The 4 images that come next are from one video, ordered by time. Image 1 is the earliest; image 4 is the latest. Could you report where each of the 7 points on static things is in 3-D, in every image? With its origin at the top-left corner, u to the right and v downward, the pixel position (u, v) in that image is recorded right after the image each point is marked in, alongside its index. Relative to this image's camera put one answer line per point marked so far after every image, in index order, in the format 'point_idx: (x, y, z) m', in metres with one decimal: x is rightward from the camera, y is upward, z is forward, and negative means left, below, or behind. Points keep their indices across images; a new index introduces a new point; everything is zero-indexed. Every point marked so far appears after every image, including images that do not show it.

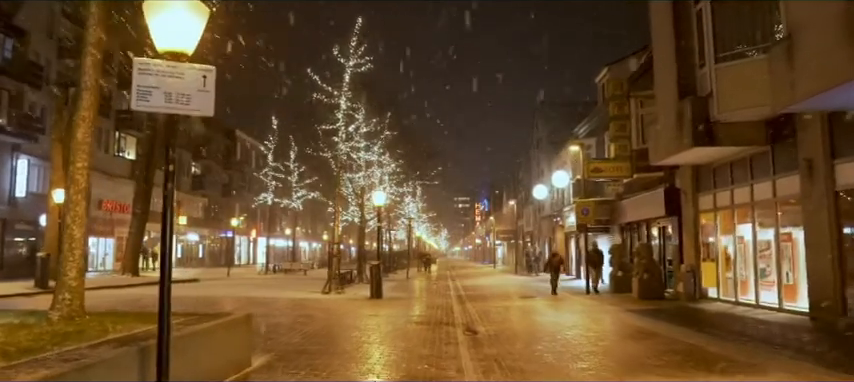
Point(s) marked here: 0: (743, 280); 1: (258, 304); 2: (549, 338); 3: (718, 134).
0: (+7.6, -2.1, +17.9) m
1: (-4.5, -3.0, +19.8) m
2: (+2.1, -2.6, +12.9) m
3: (+6.2, +1.2, +15.8) m
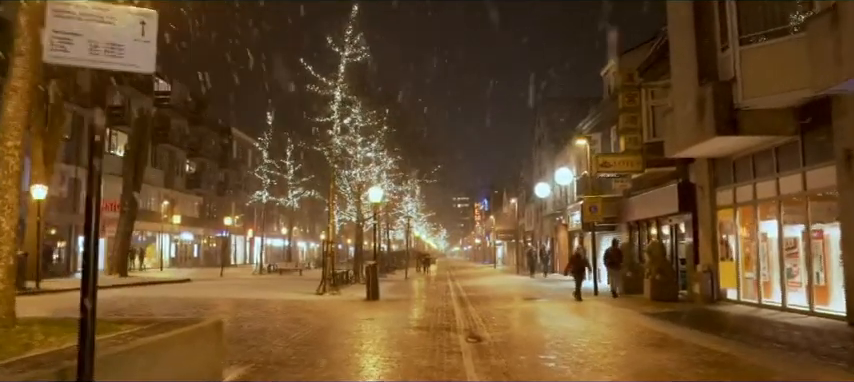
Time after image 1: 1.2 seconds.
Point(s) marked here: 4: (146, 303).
0: (+7.6, -2.0, +16.7) m
1: (-4.5, -2.9, +18.5) m
2: (+2.1, -2.4, +11.6) m
3: (+6.2, +1.3, +14.5) m
4: (-7.1, -2.8, +18.8) m
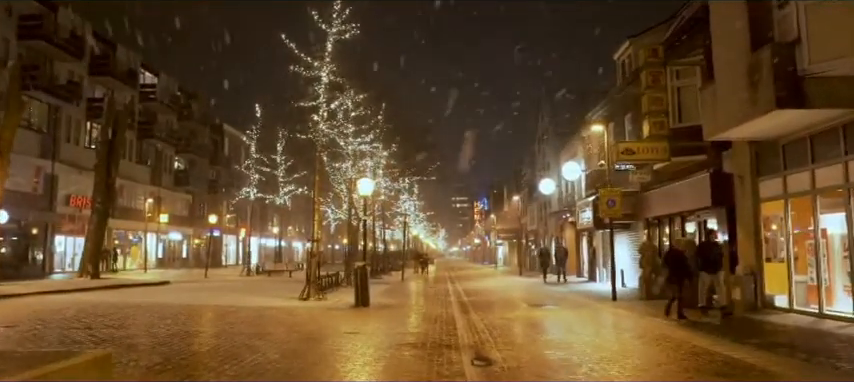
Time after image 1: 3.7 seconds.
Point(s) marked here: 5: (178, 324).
0: (+7.5, -1.8, +14.0) m
1: (-4.6, -2.7, +15.9) m
2: (+2.0, -2.2, +9.0) m
3: (+6.1, +1.6, +11.9) m
4: (-7.2, -2.6, +16.2) m
5: (-4.6, -2.5, +13.7) m
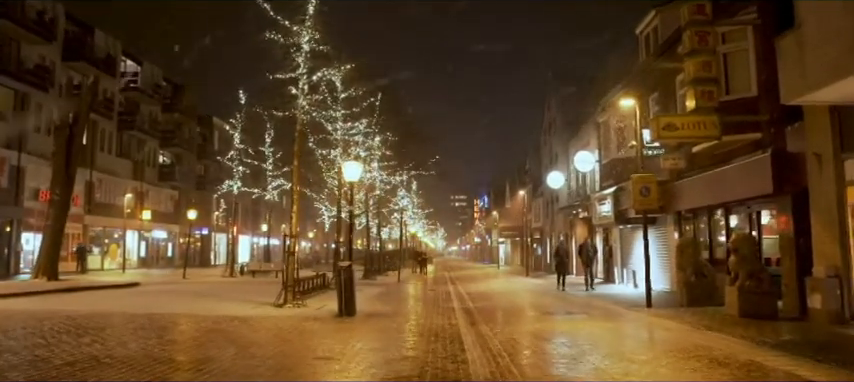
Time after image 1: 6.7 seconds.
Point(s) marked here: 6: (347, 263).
0: (+7.5, -1.5, +10.7) m
1: (-4.6, -2.3, +12.5) m
2: (+2.0, -1.9, +5.6) m
3: (+6.1, +1.9, +8.5) m
4: (-7.2, -2.3, +12.8) m
5: (-4.6, -2.1, +10.4) m
6: (-1.7, -1.5, +15.9) m
